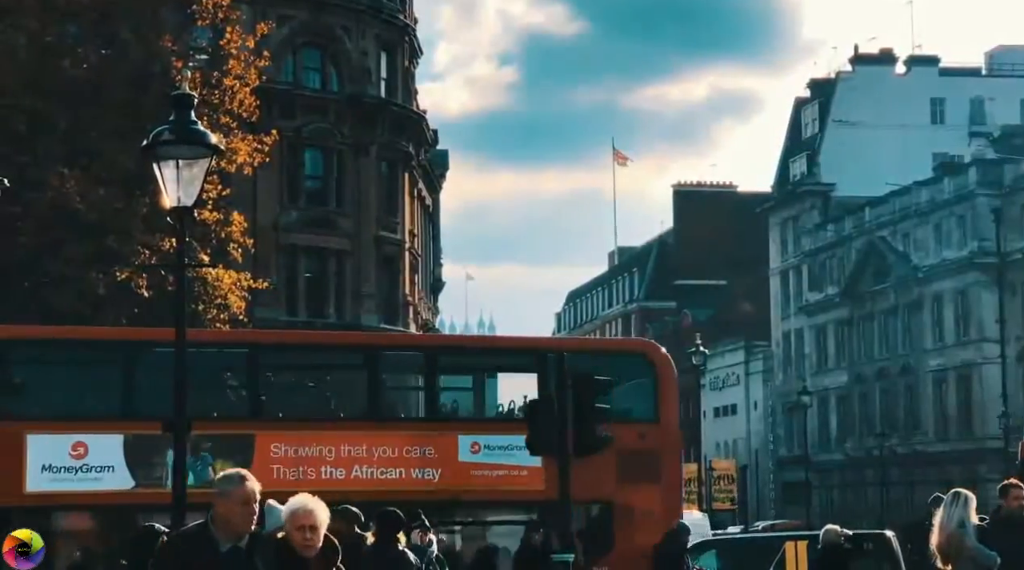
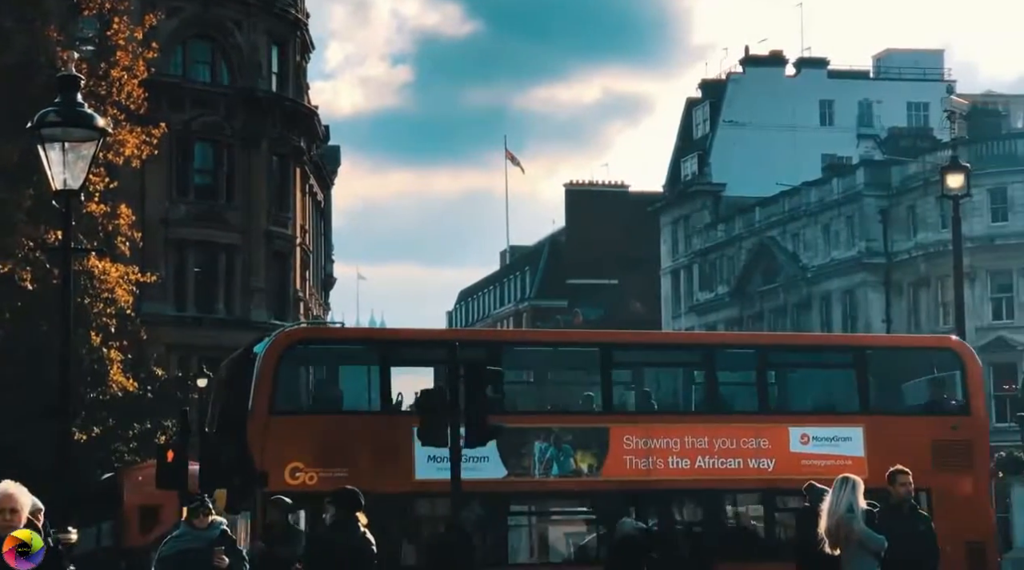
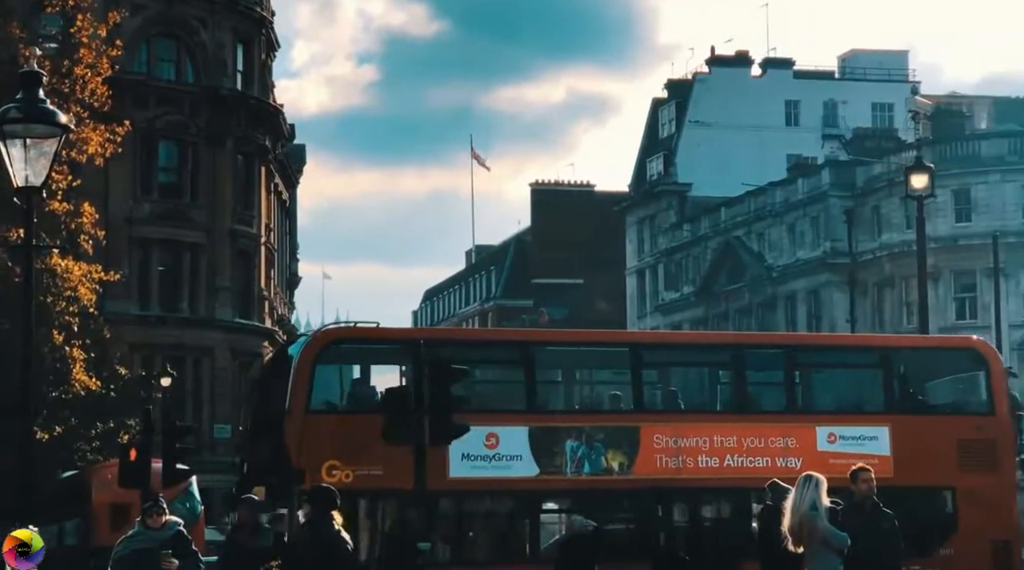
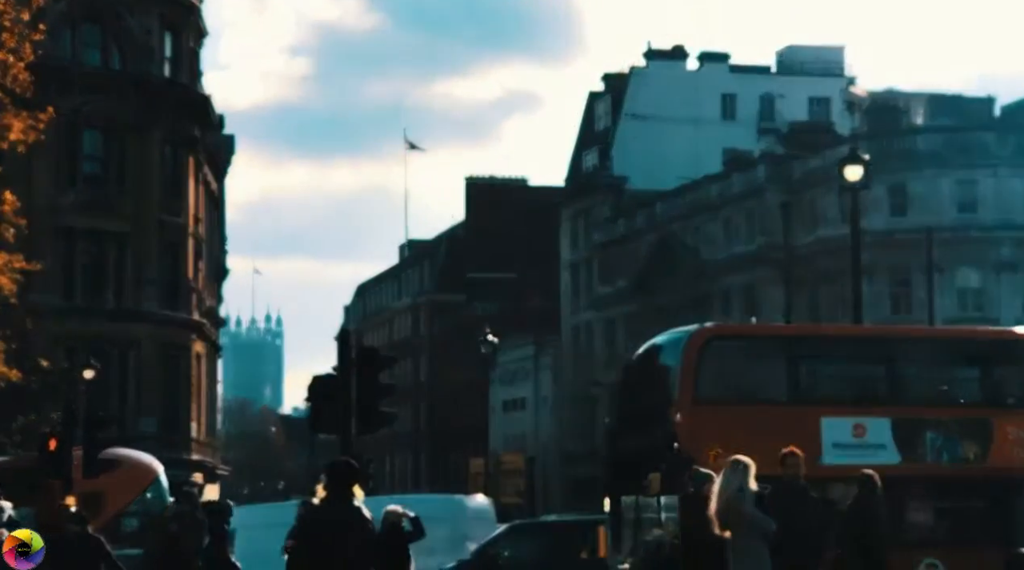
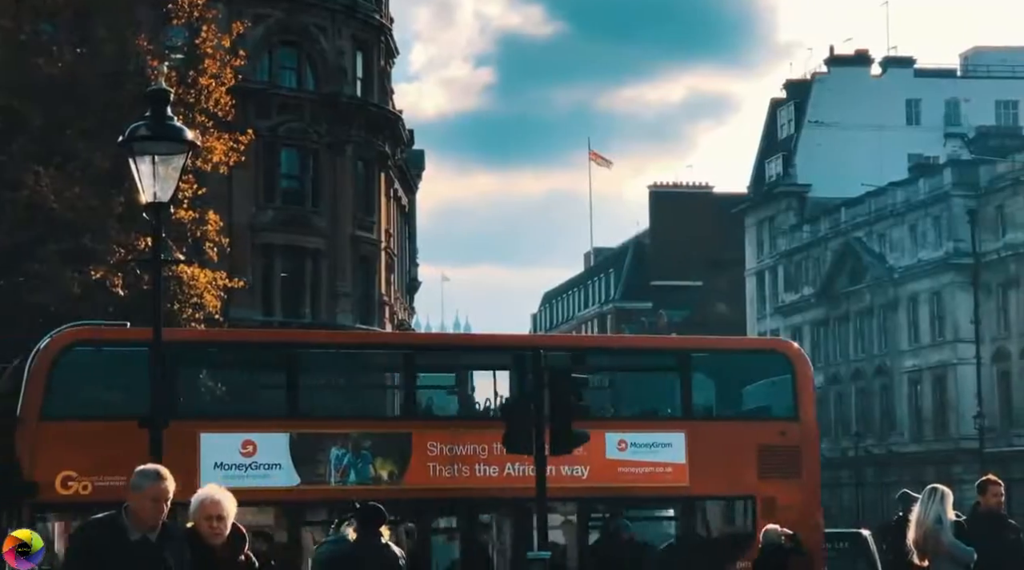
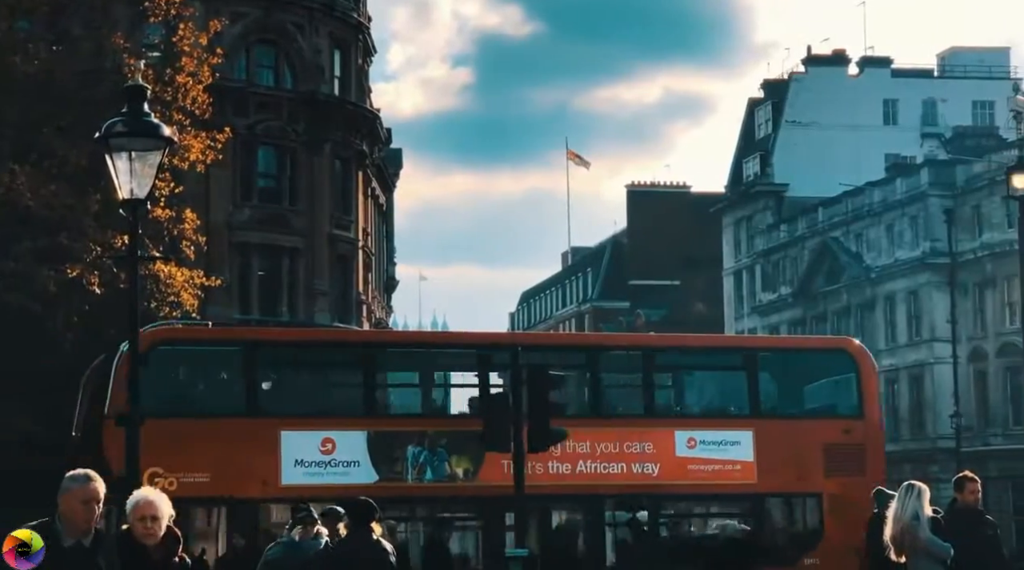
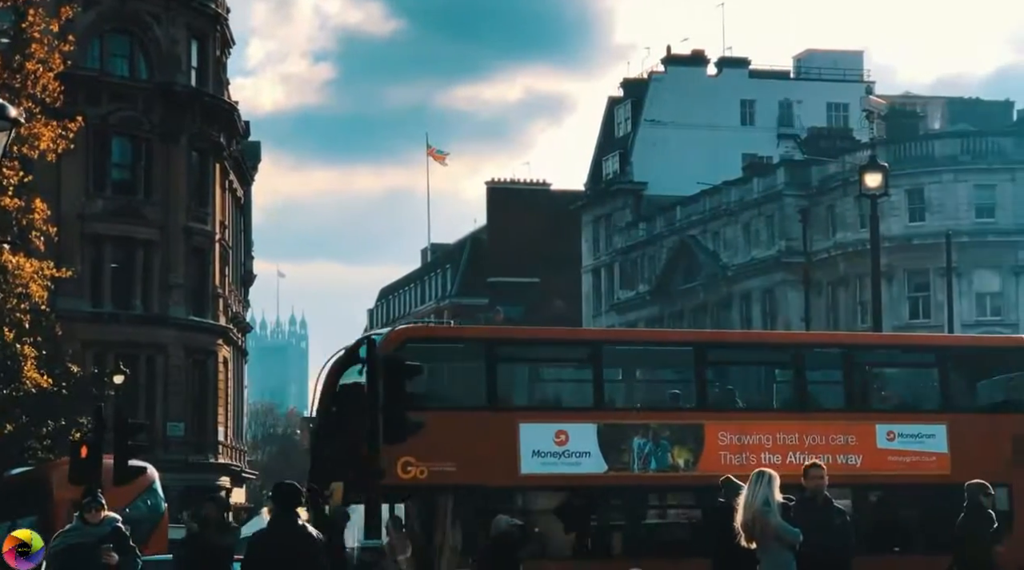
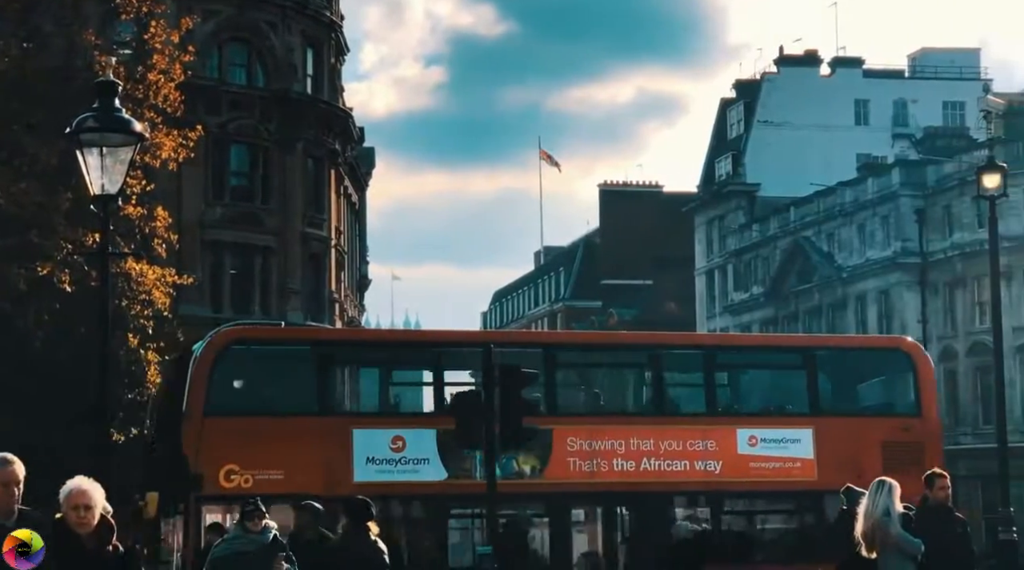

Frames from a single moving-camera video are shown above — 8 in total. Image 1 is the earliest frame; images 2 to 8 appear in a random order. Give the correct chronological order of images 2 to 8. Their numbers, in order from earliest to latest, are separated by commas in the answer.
5, 6, 8, 2, 3, 7, 4
